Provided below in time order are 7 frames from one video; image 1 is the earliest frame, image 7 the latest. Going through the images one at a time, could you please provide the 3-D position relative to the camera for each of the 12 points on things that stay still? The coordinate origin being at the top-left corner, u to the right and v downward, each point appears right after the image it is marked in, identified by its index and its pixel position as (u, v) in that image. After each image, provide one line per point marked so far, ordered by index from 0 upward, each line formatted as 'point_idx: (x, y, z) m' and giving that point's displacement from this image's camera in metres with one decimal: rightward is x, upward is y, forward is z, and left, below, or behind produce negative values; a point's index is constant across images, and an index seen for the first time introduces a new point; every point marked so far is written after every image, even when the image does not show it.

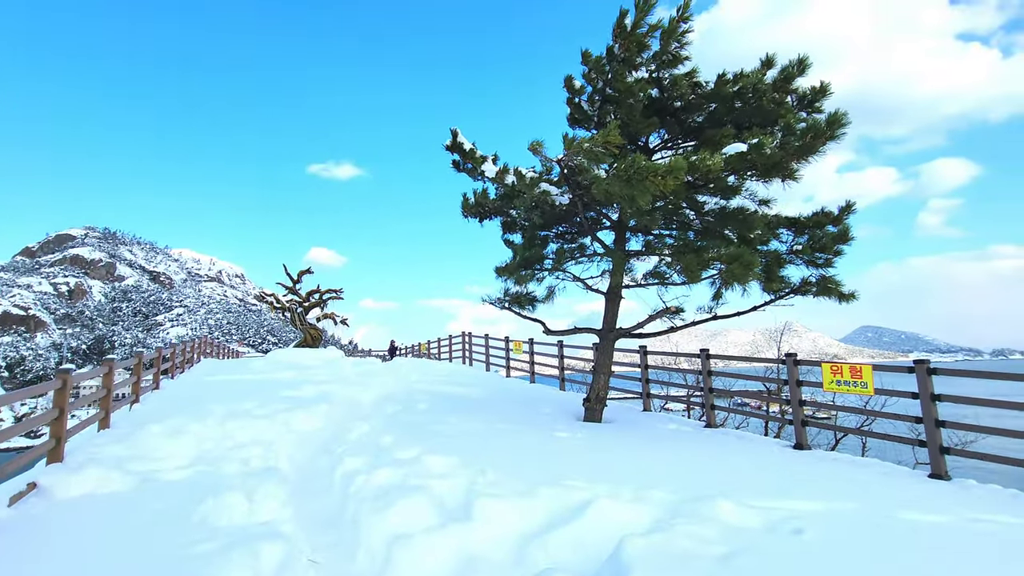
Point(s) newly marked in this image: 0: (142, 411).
0: (-5.4, -1.8, +7.5) m
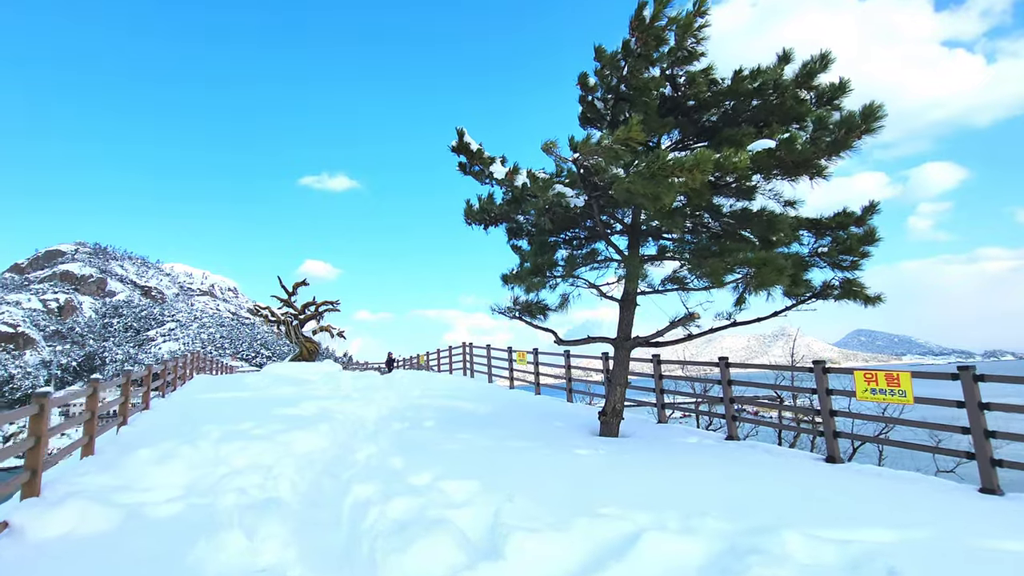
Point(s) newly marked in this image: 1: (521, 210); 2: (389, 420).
0: (-5.2, -2.0, +7.0) m
1: (+0.2, +1.3, +8.4) m
2: (-2.0, -2.1, +8.3) m
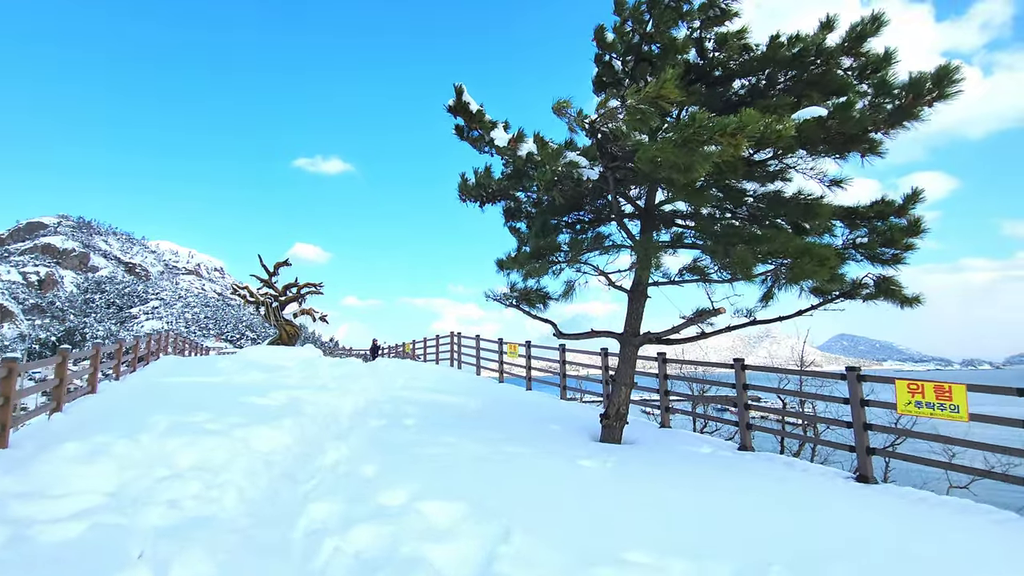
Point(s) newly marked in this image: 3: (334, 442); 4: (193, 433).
0: (-5.3, -1.6, +6.1) m
1: (+0.2, +1.5, +7.5) m
2: (-2.1, -1.8, +7.4) m
3: (-2.1, -1.8, +6.0) m
4: (-3.6, -1.6, +5.9) m
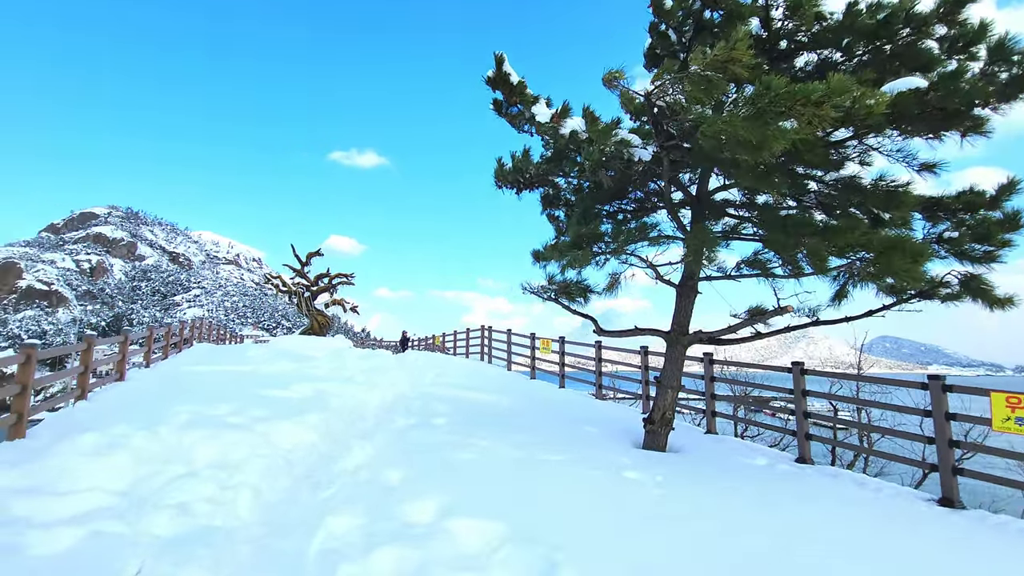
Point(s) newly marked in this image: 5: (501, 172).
0: (-4.9, -1.4, +5.9) m
1: (+0.7, +1.6, +6.9) m
2: (-1.6, -1.7, +7.1) m
3: (-1.7, -1.7, +5.6) m
4: (-3.2, -1.5, +5.6) m
5: (-0.2, +1.7, +7.6) m
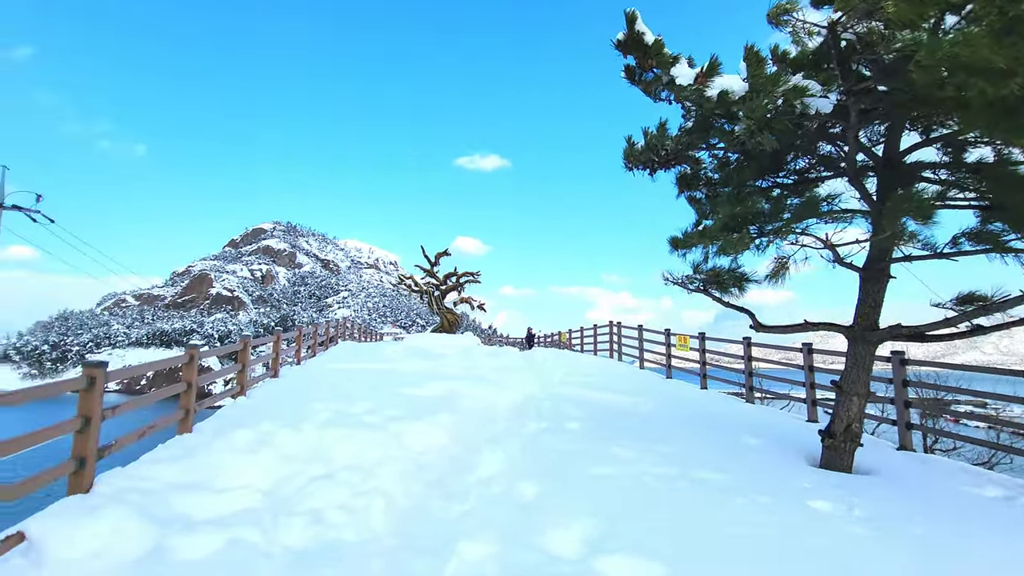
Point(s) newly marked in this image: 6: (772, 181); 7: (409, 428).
0: (-3.3, -1.4, +6.3) m
1: (+2.3, +1.7, +6.0) m
2: (+0.2, -1.6, +6.7) m
3: (-0.2, -1.6, +5.3) m
4: (-1.8, -1.5, +5.7) m
5: (+1.6, +1.8, +6.9) m
6: (+3.1, +1.3, +6.1) m
7: (-1.1, -1.5, +5.7) m
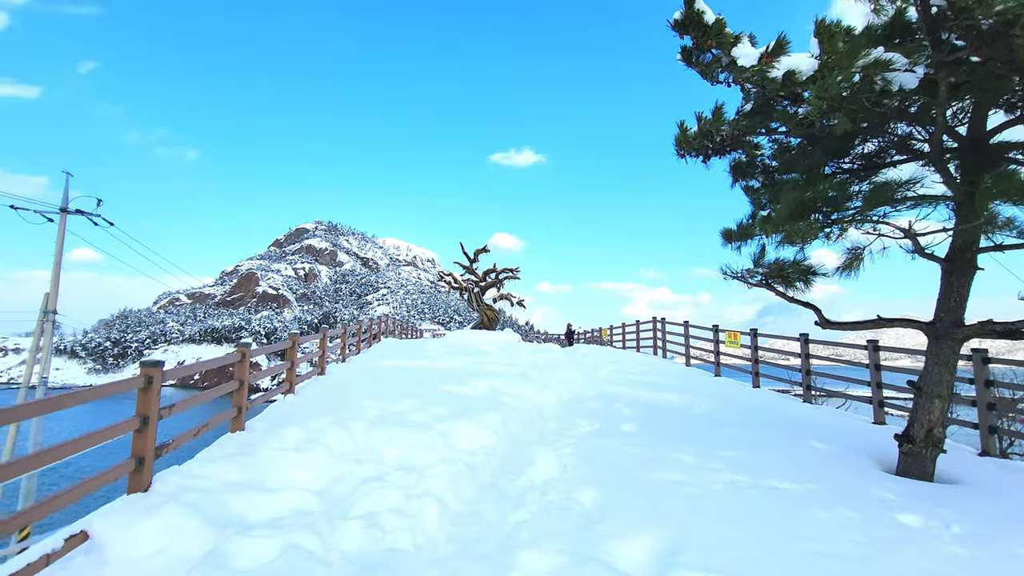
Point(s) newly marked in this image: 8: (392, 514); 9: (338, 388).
0: (-2.7, -1.4, +6.3) m
1: (+2.8, +1.8, +5.6) m
2: (+0.8, -1.6, +6.5) m
3: (+0.3, -1.6, +5.1) m
4: (-1.2, -1.5, +5.6) m
5: (+2.2, +1.9, +6.5) m
6: (+3.6, +1.4, +5.7) m
7: (-0.6, -1.5, +5.6) m
8: (-0.8, -1.6, +3.6) m
9: (-2.4, -1.4, +7.2) m
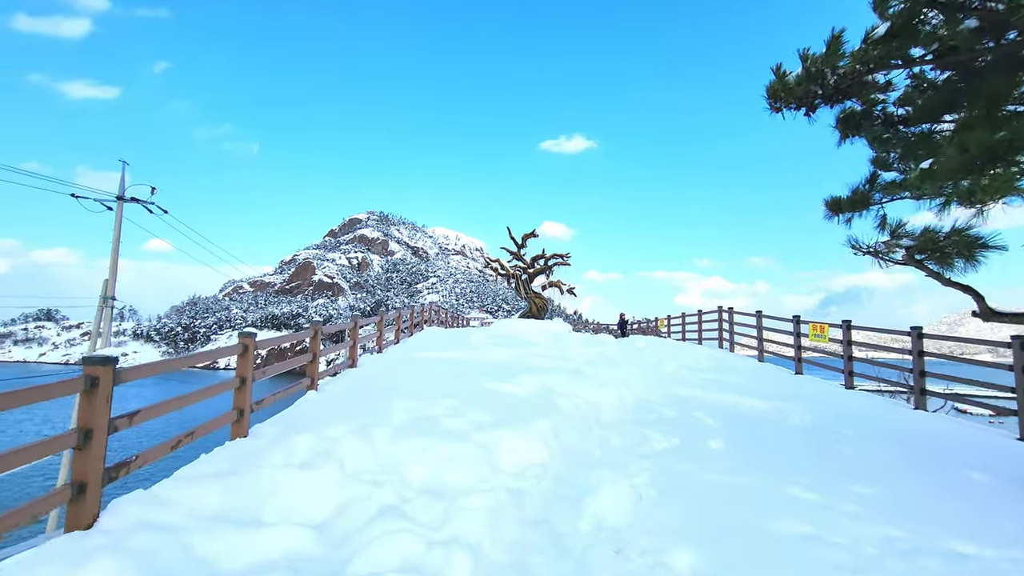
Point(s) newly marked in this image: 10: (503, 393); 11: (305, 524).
0: (-2.1, -1.2, +5.5) m
1: (+3.3, +2.0, +4.2) m
2: (+1.3, -1.4, +5.3) m
3: (+0.7, -1.4, +4.0) m
4: (-0.7, -1.3, +4.6) m
5: (+2.7, +2.1, +5.2) m
6: (+4.1, +1.5, +4.2) m
7: (-0.1, -1.3, +4.5) m
8: (-0.5, -1.4, +2.6) m
9: (-1.8, -1.2, +6.3) m
10: (-0.1, -1.2, +6.1) m
11: (-1.3, -1.4, +3.2) m
